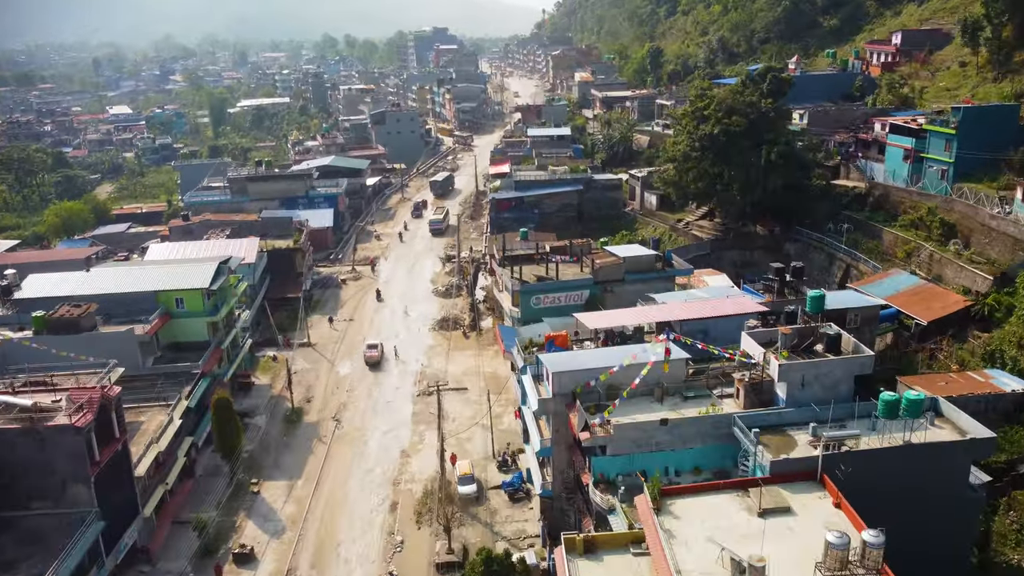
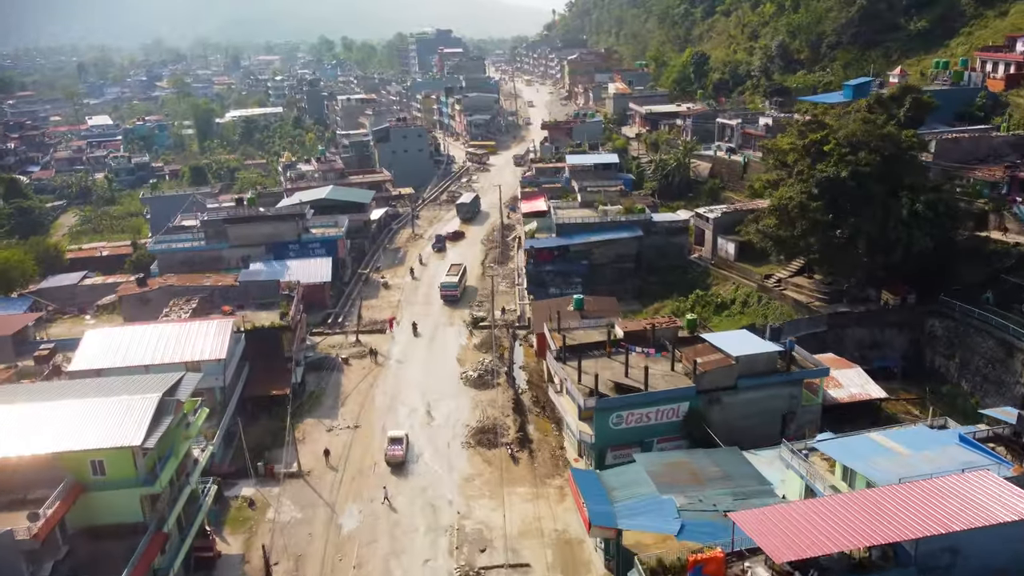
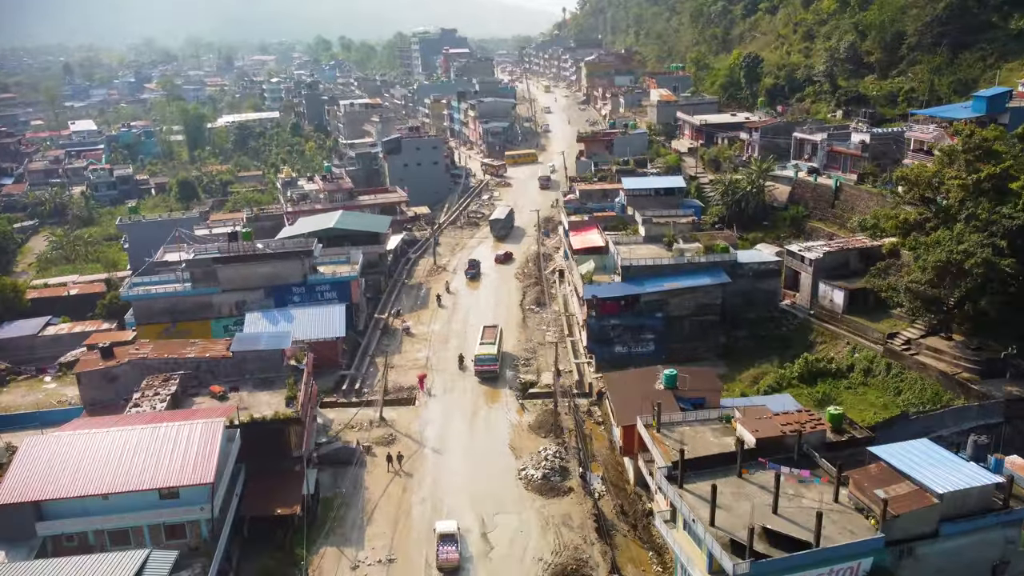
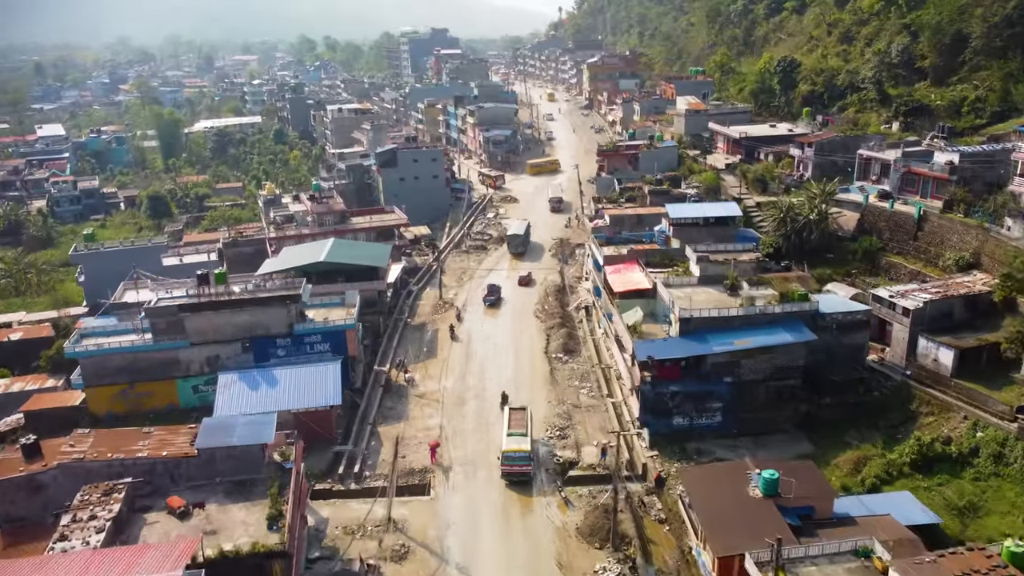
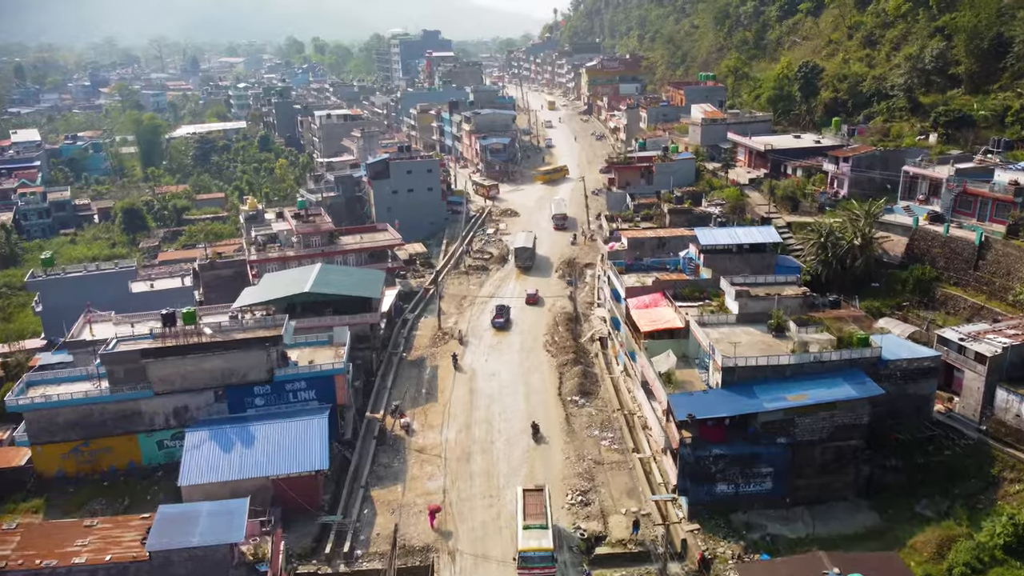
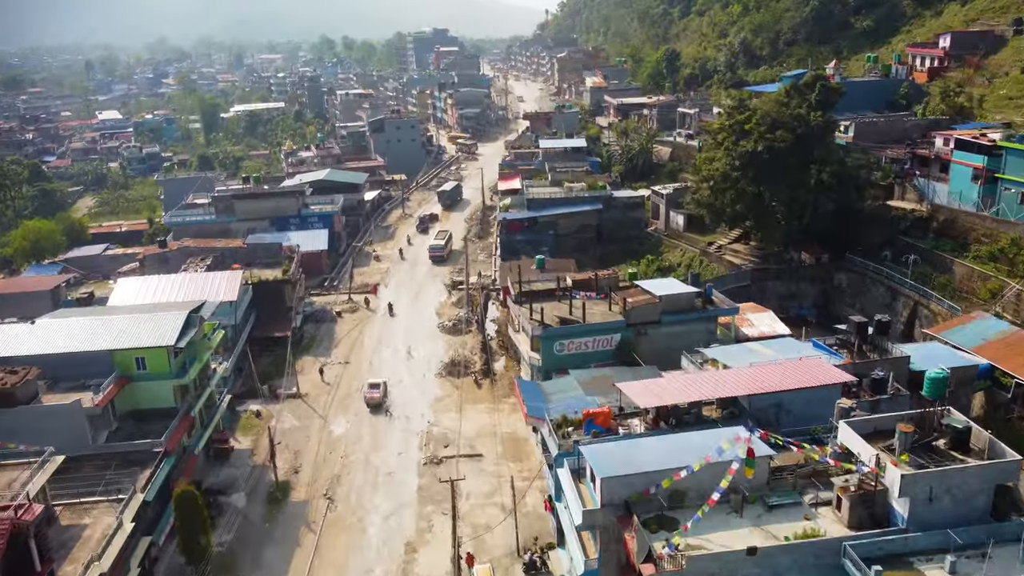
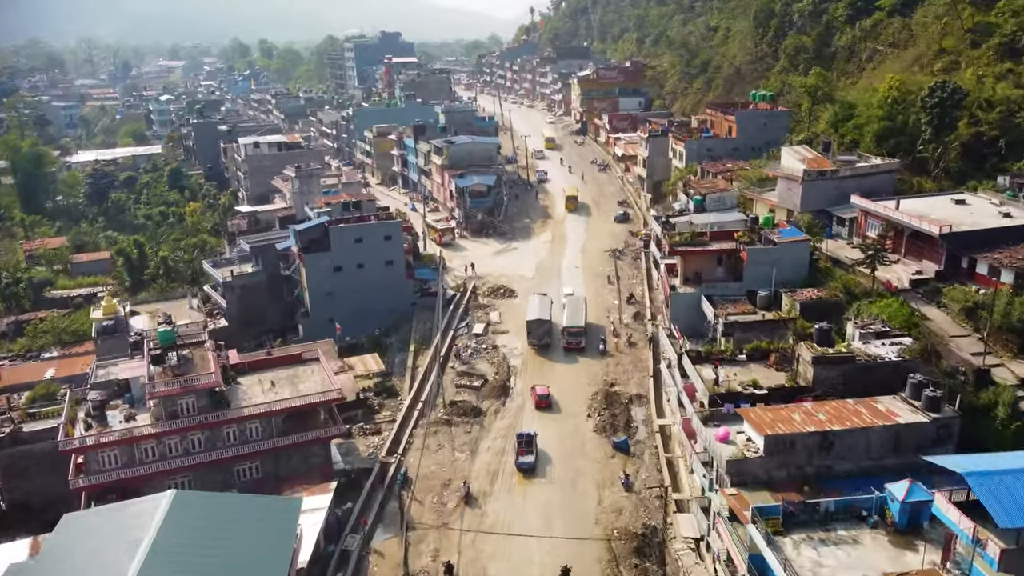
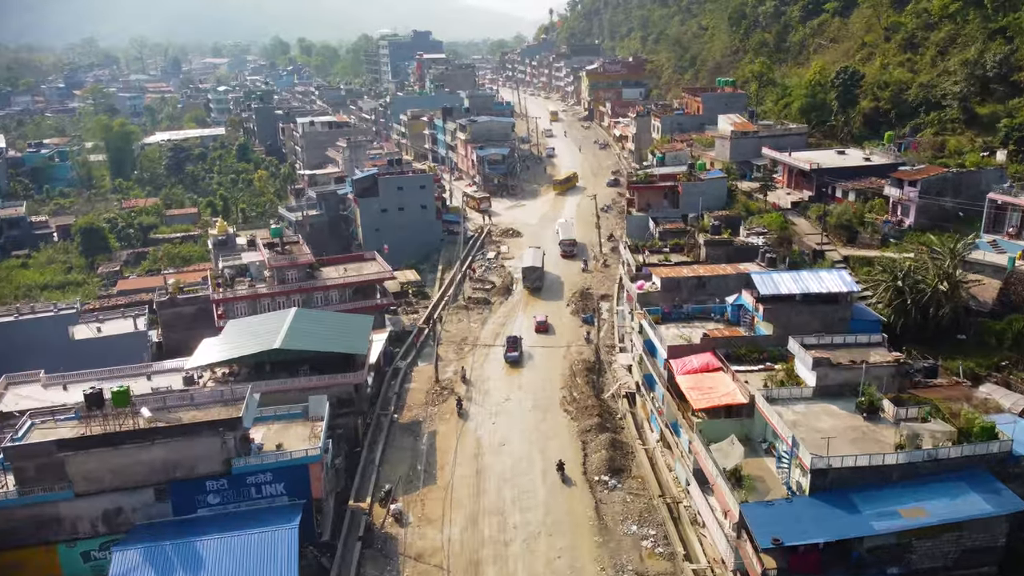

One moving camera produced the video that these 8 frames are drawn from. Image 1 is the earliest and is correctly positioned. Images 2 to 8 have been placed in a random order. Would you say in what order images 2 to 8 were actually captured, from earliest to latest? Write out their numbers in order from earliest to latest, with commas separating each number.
6, 2, 3, 4, 5, 8, 7
